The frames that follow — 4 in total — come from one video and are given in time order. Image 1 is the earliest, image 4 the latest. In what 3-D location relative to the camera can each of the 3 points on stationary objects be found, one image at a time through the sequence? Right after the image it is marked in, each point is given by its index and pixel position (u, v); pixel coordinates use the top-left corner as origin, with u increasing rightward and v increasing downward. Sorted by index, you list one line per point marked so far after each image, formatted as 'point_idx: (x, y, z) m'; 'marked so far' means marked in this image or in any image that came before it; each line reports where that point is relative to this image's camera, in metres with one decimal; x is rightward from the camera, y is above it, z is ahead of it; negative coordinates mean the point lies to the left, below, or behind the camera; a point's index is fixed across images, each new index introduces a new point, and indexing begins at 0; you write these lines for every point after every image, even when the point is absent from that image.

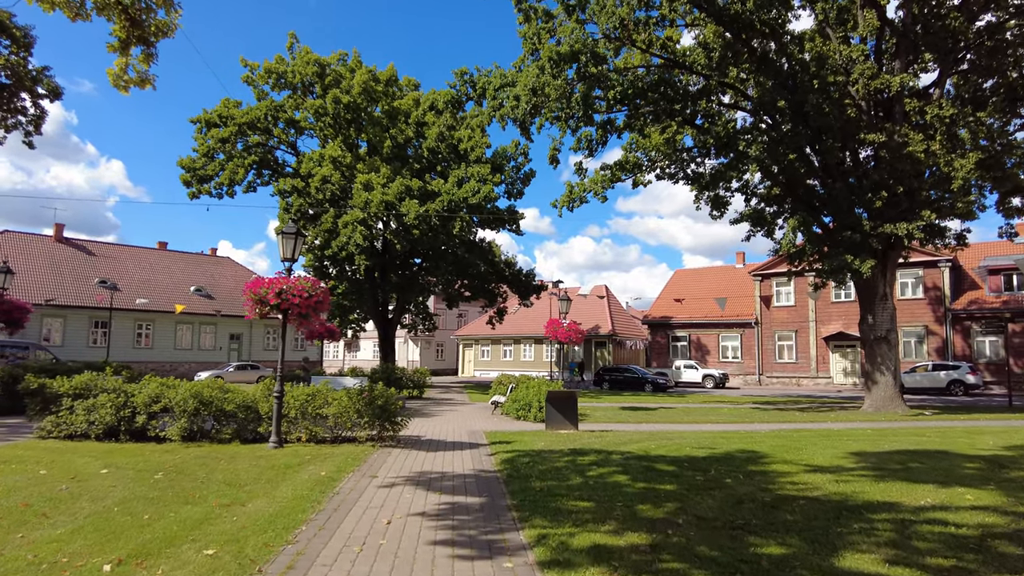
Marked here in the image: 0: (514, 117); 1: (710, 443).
0: (+0.1, +4.8, +19.2) m
1: (+3.0, -2.4, +10.4) m
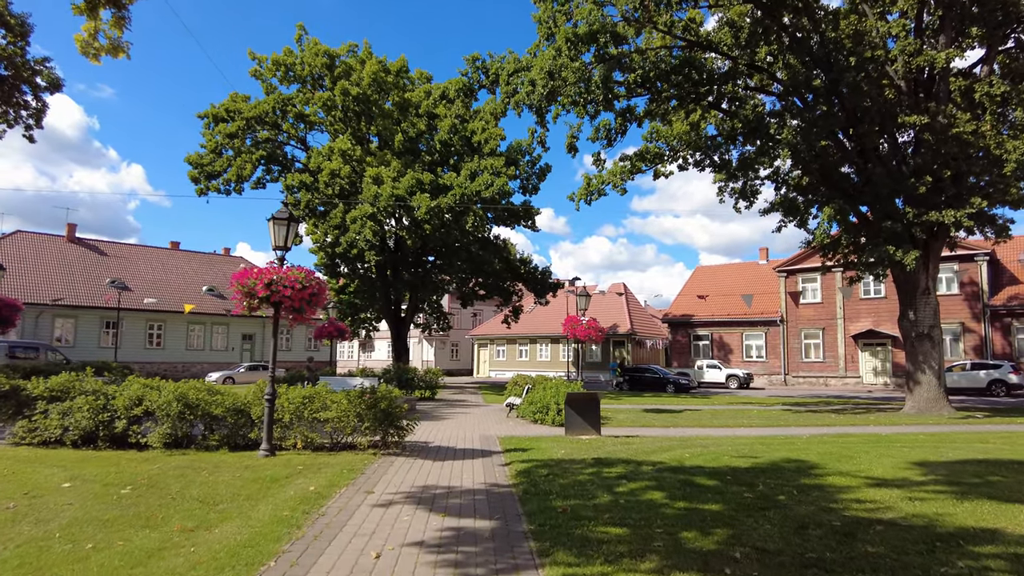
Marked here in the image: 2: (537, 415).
0: (+0.4, +5.0, +18.2) m
1: (+3.2, -2.2, +9.3) m
2: (+0.5, -2.6, +13.6) m
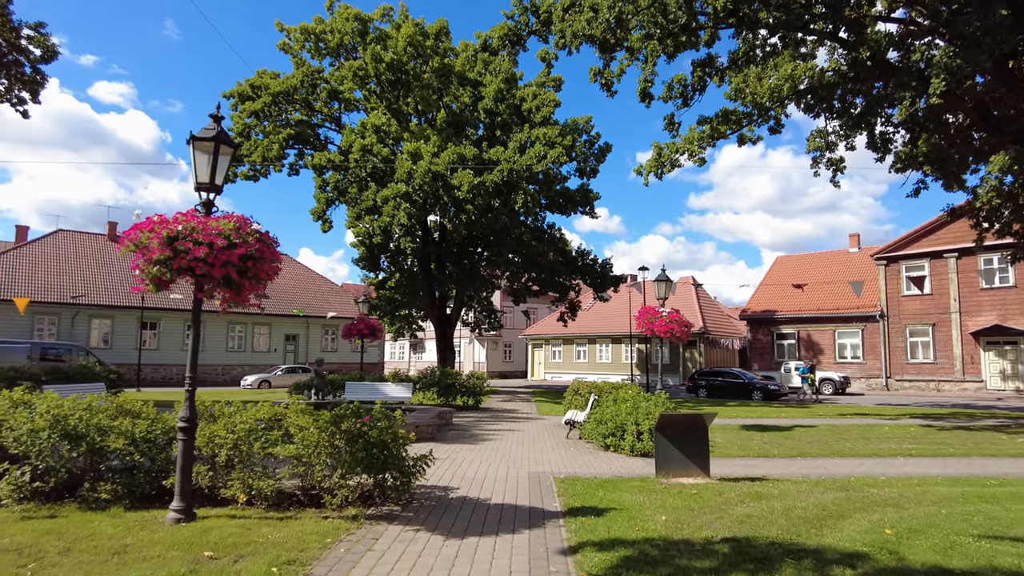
0: (+1.7, +5.3, +14.5) m
1: (+3.8, -1.8, +5.4) m
2: (+1.4, -2.2, +9.9) m
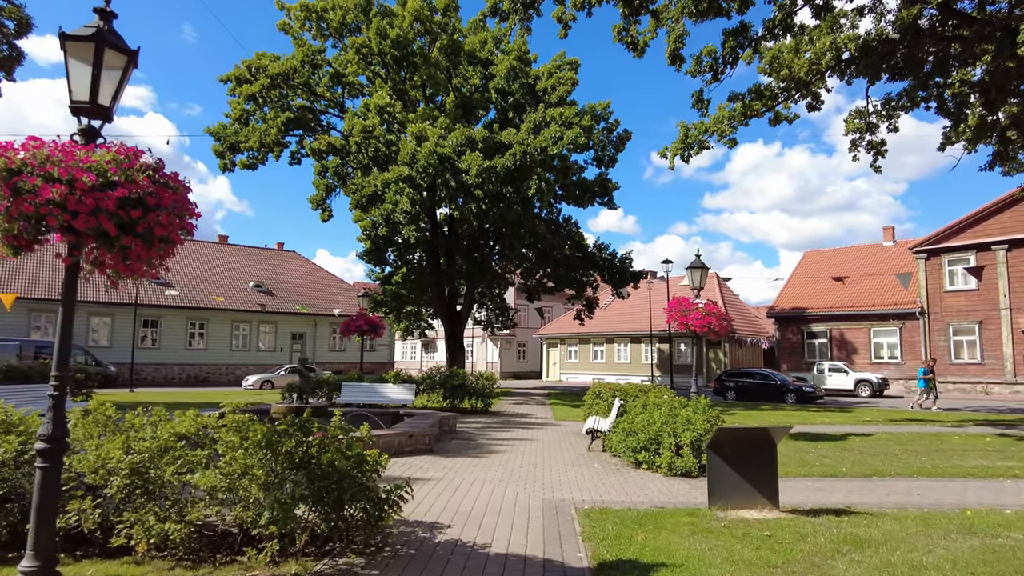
0: (+1.9, +5.5, +12.8) m
1: (+3.8, -1.6, +3.6) m
2: (+1.5, -2.0, +8.2) m
